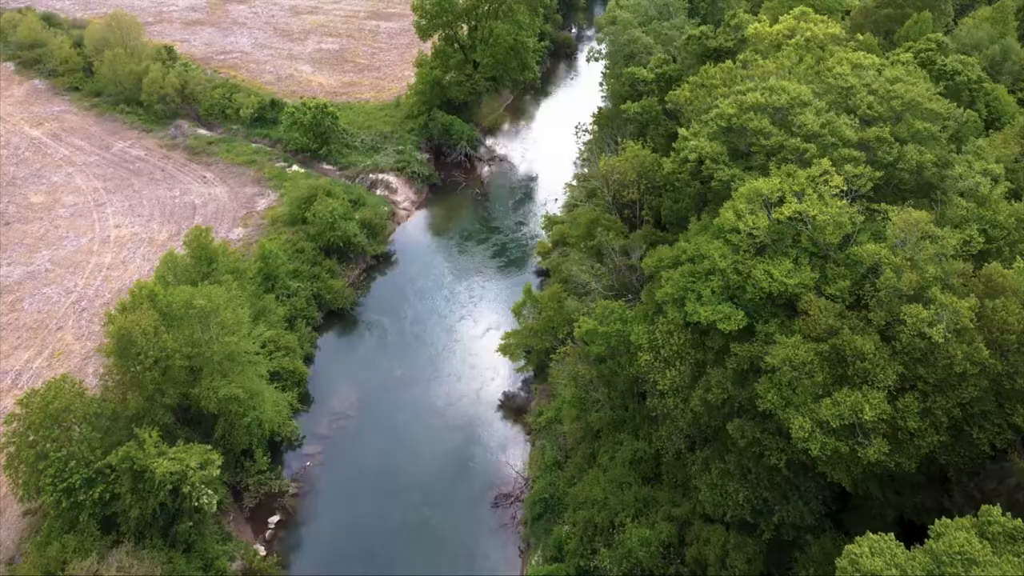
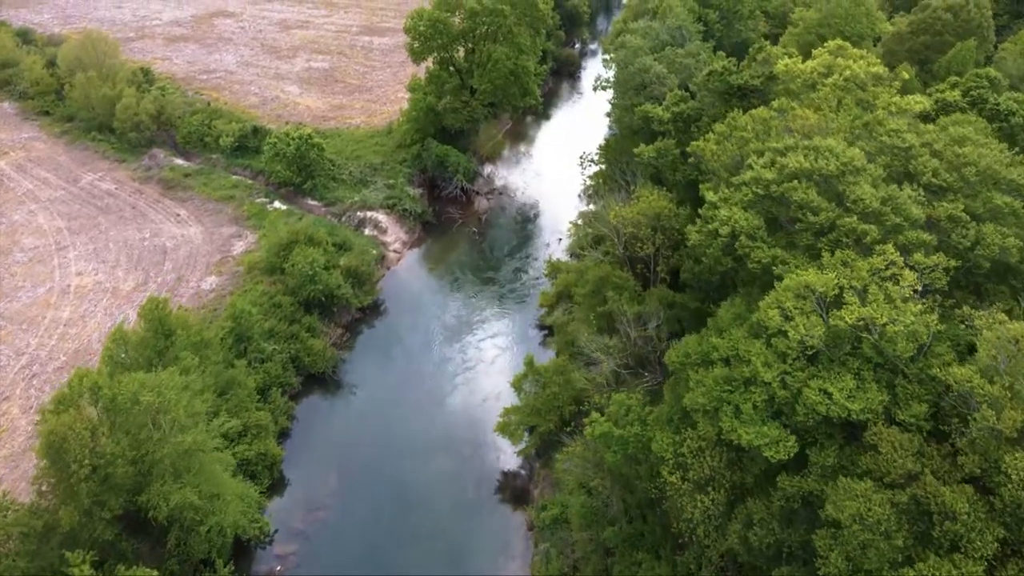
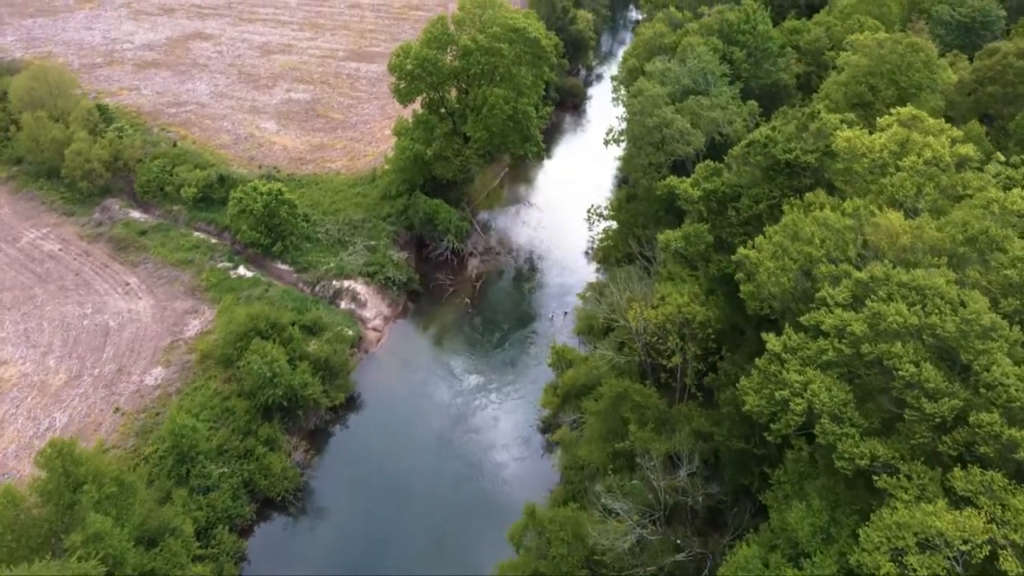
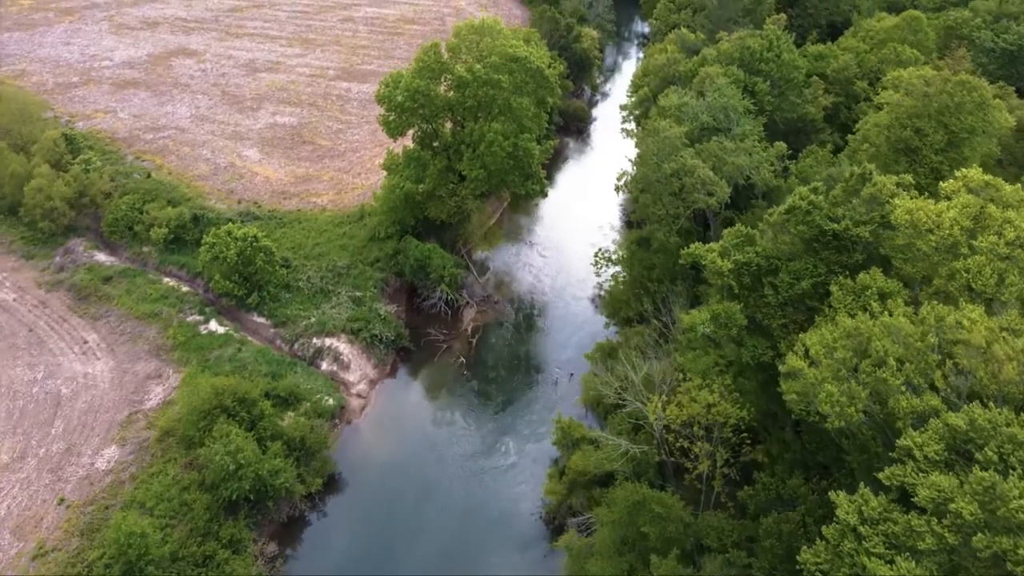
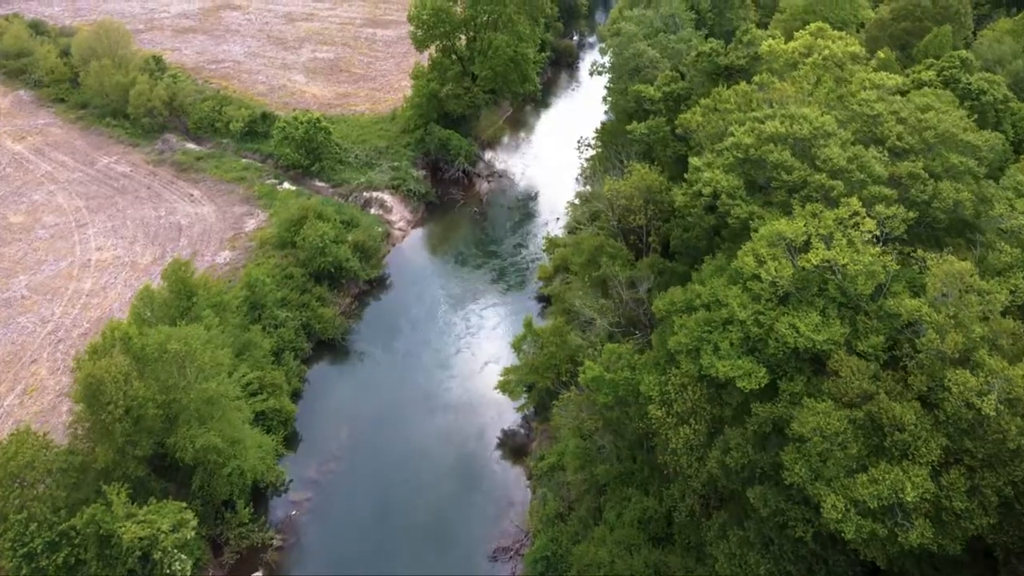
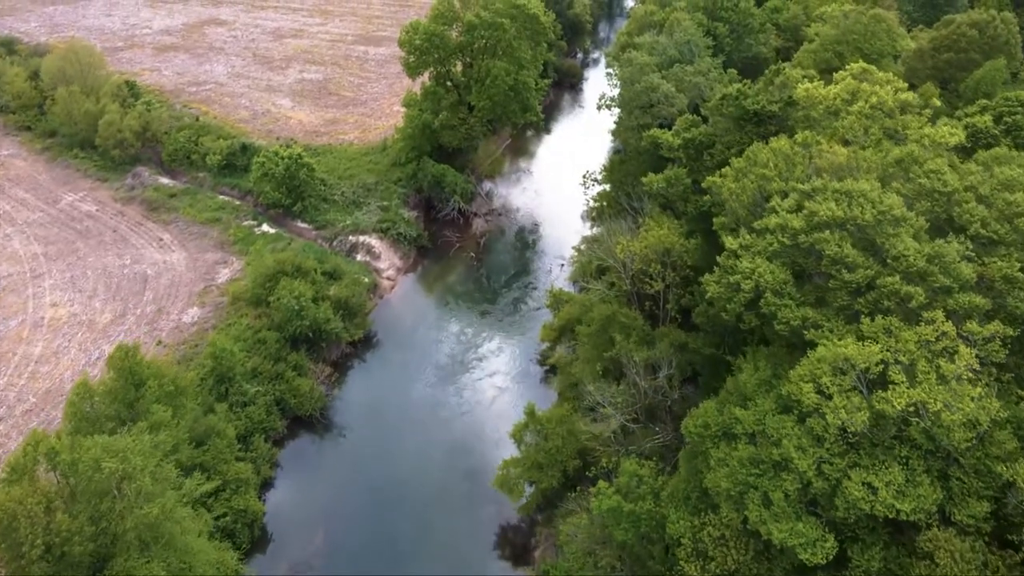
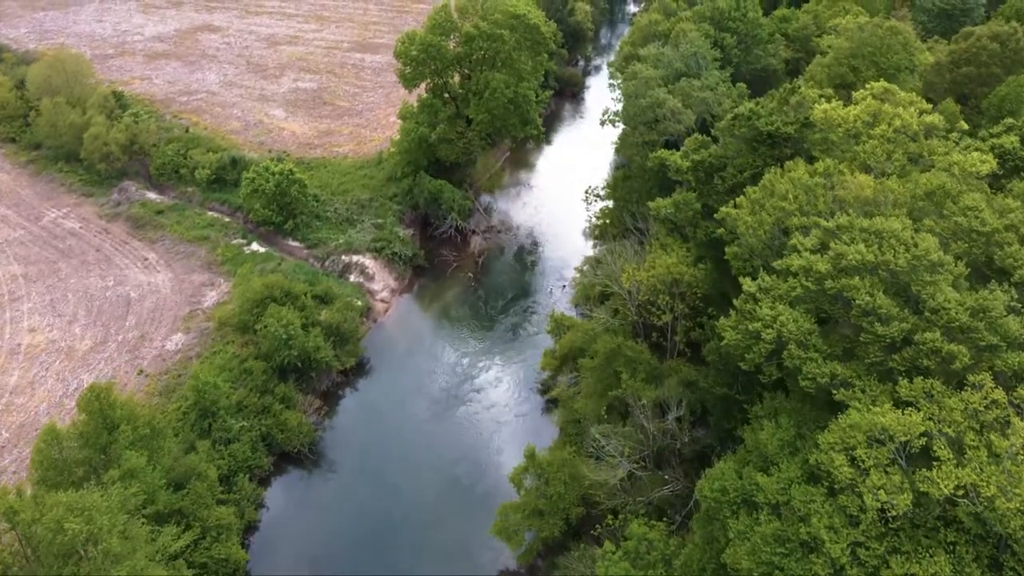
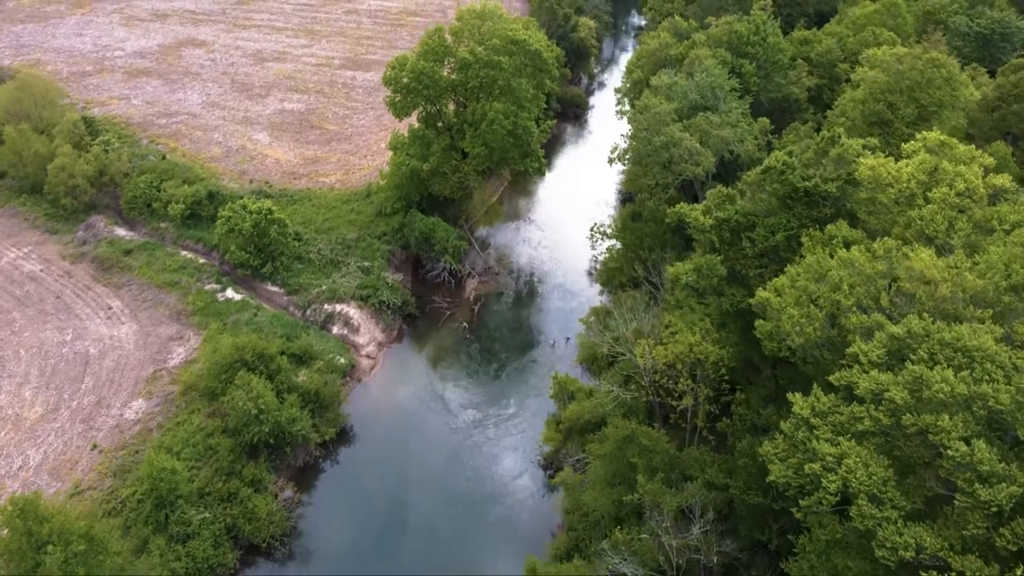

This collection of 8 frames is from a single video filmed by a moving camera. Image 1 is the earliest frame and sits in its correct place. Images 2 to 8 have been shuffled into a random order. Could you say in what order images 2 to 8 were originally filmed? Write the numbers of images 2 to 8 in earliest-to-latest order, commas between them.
5, 2, 6, 7, 3, 8, 4
